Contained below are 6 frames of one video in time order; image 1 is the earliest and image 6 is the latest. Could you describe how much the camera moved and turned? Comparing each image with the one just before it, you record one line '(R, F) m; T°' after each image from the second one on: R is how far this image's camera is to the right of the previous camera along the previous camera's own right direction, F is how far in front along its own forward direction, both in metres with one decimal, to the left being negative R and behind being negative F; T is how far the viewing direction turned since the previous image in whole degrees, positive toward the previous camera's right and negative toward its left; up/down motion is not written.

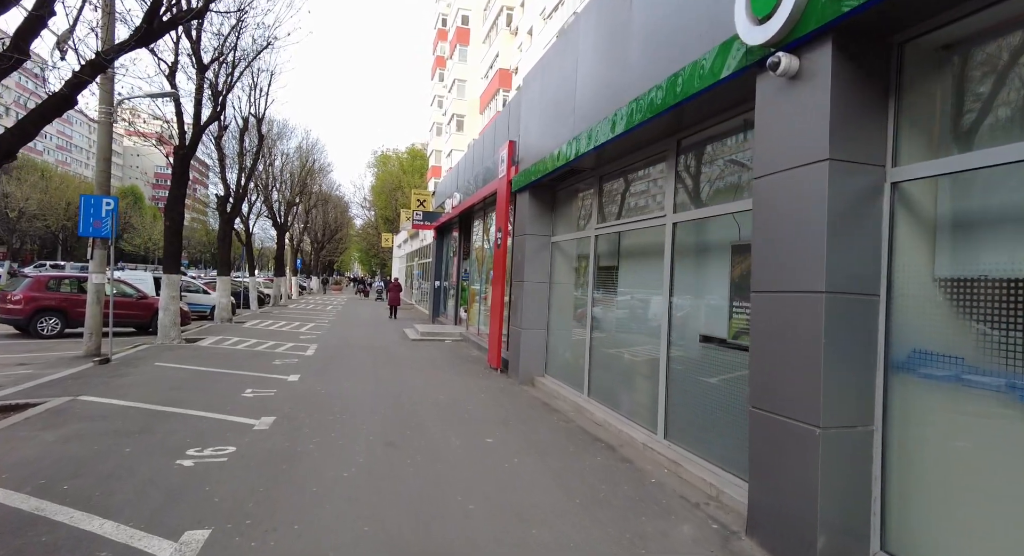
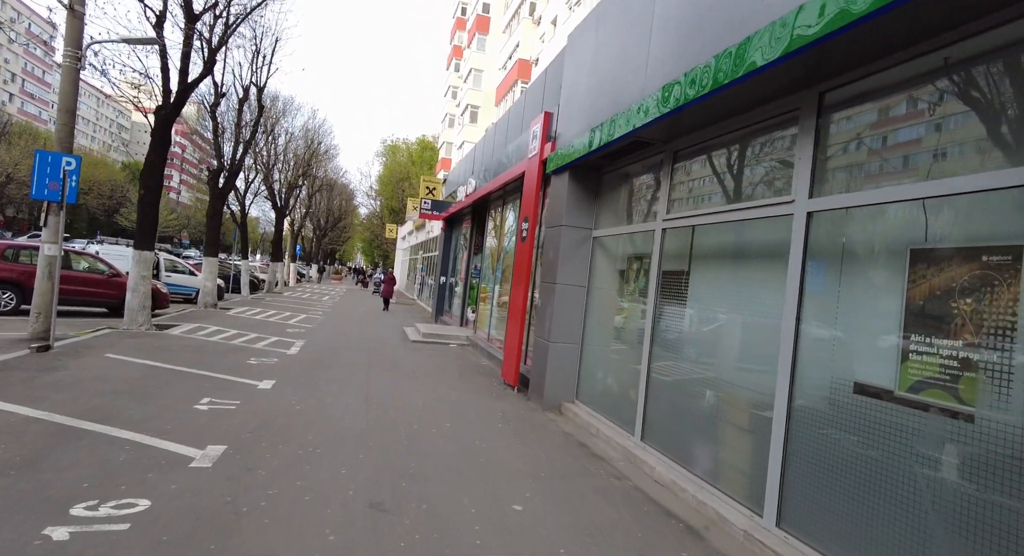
(-0.4, +1.6) m; 0°
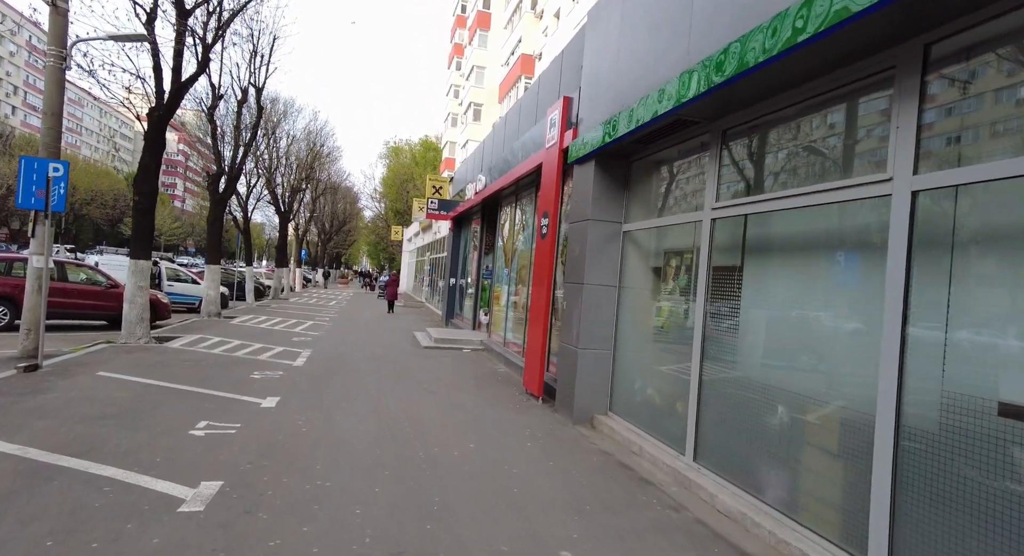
(-0.2, +0.6) m; -1°
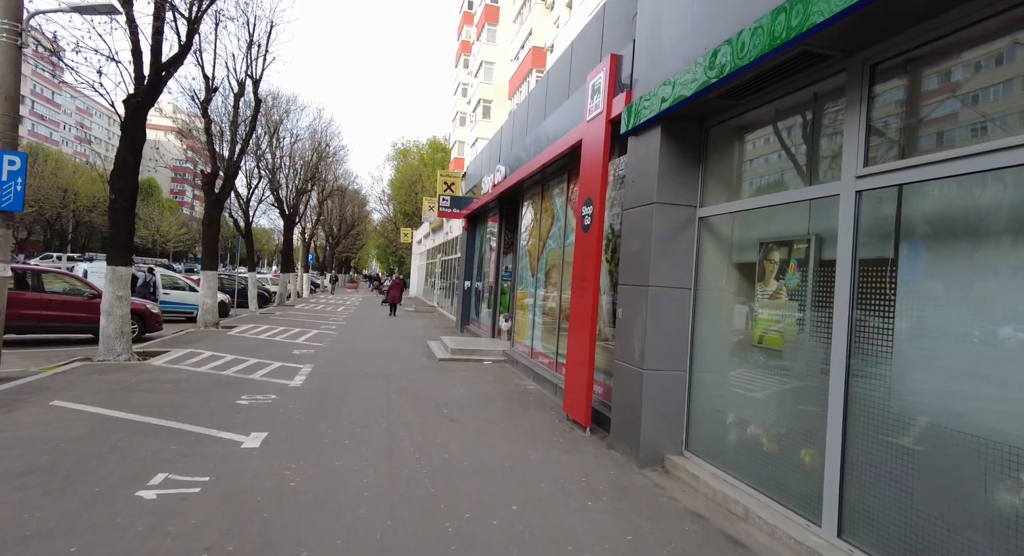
(-0.3, +1.4) m; -1°
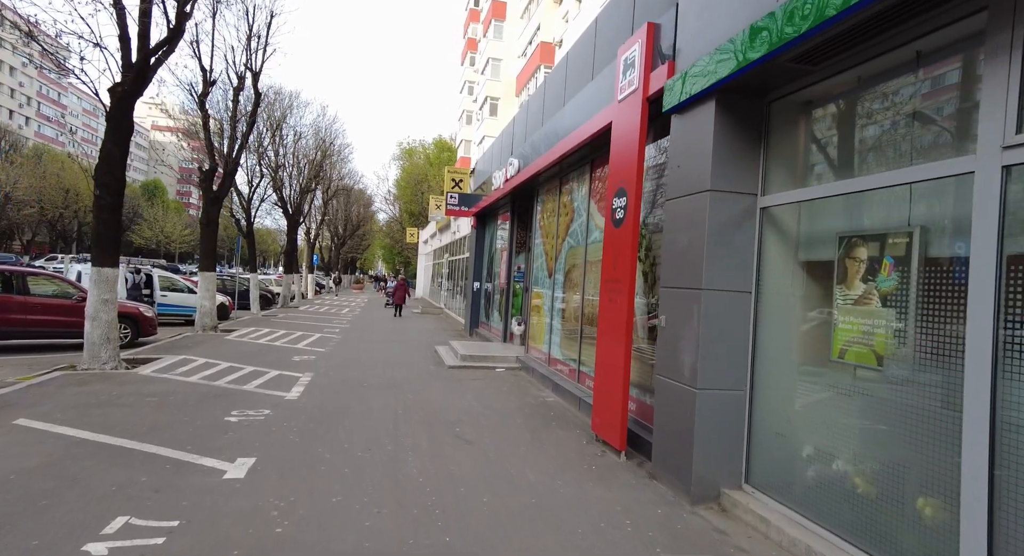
(-0.2, +0.7) m; -1°
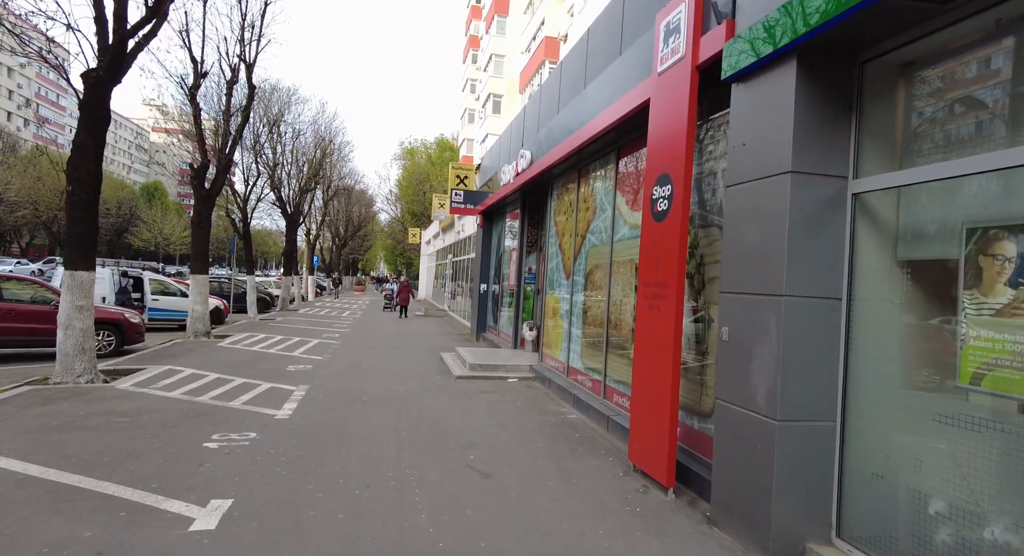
(-0.2, +0.8) m; 0°
